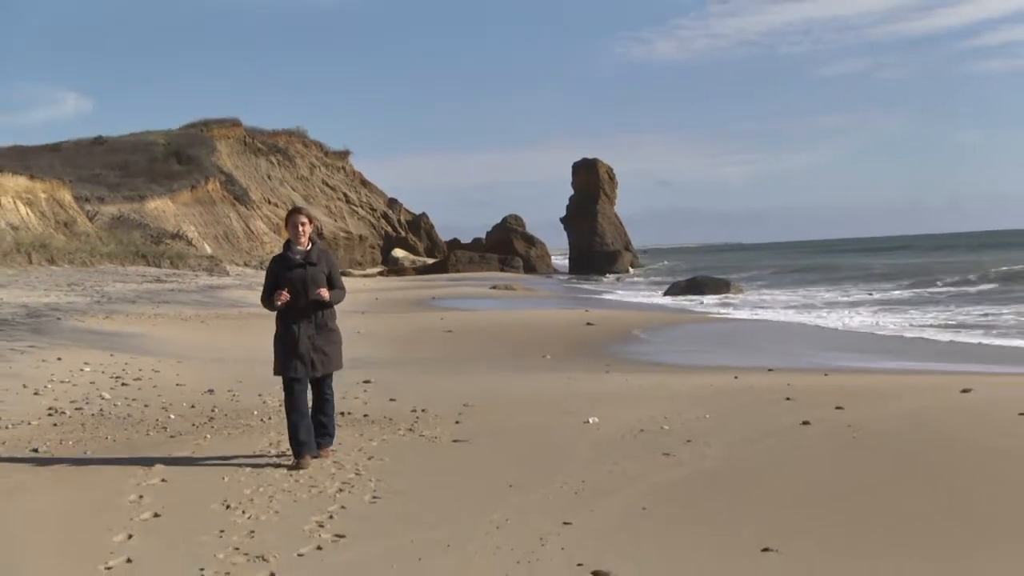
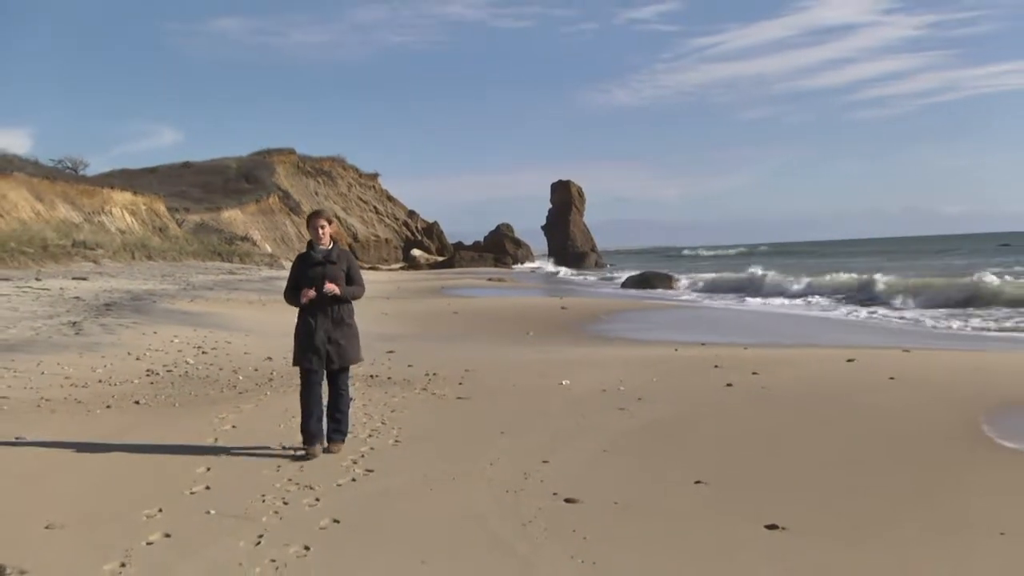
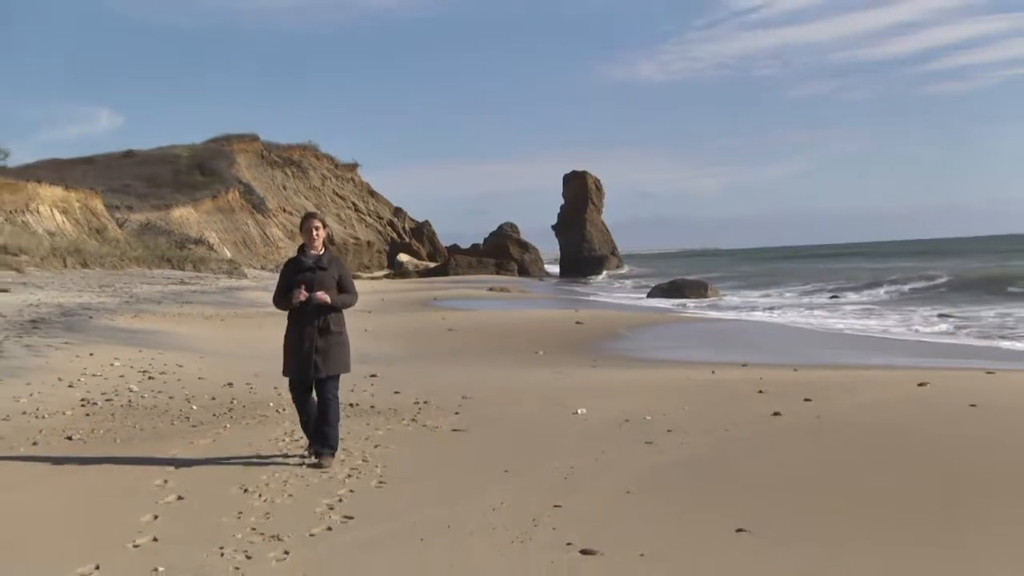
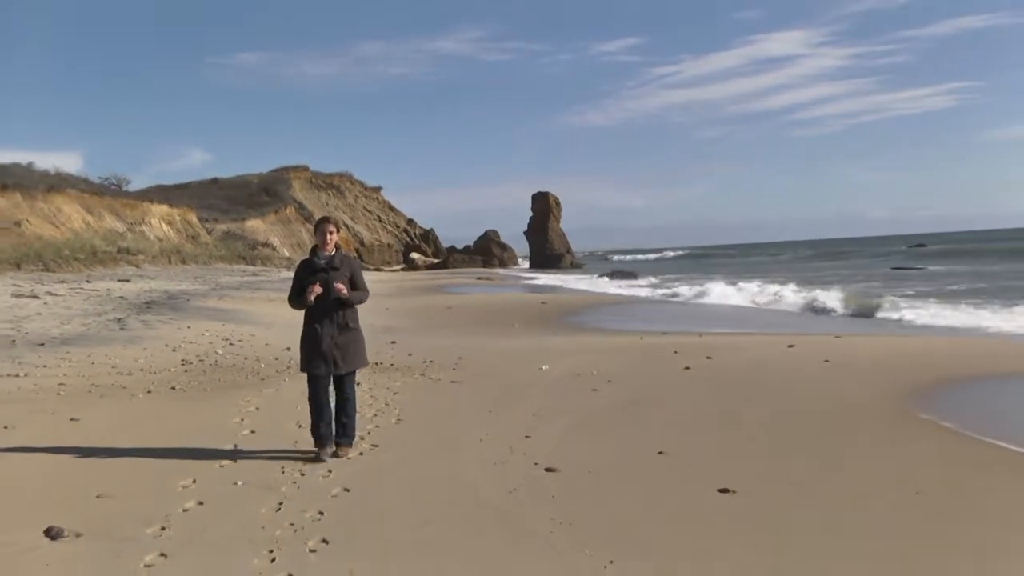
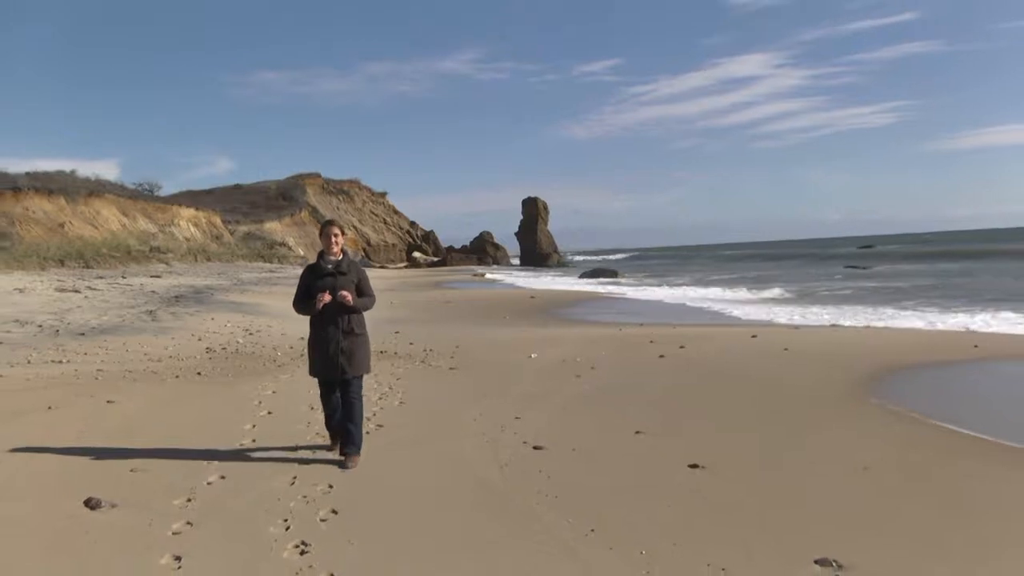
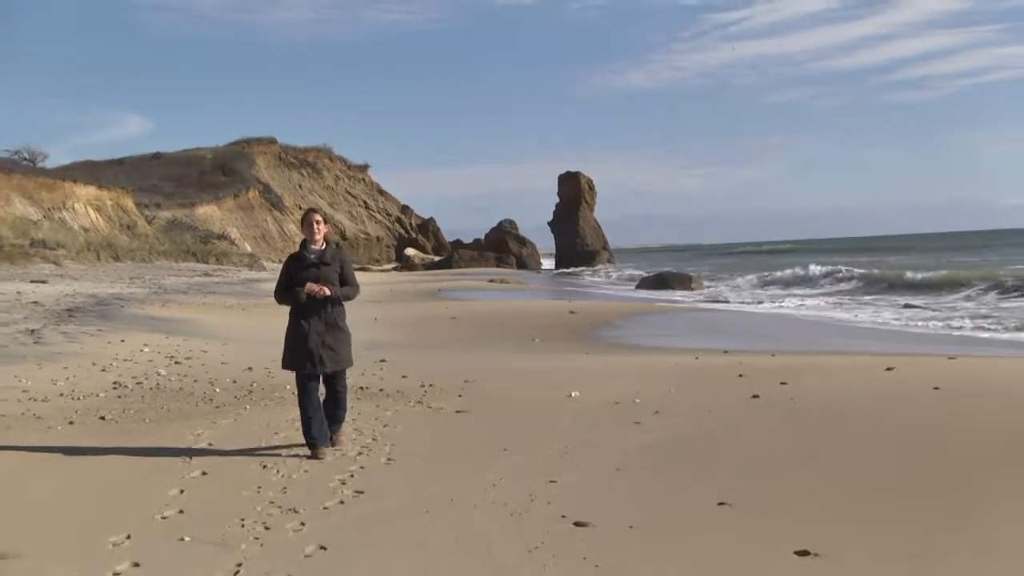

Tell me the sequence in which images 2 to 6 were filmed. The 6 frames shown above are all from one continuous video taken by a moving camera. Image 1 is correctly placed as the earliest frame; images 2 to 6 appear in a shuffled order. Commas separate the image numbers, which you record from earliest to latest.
3, 6, 2, 4, 5
